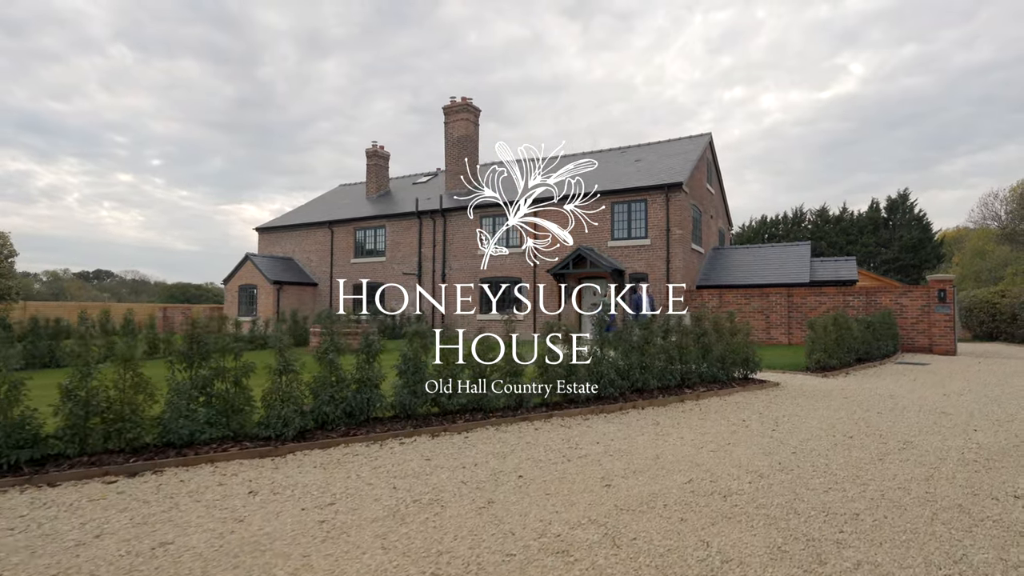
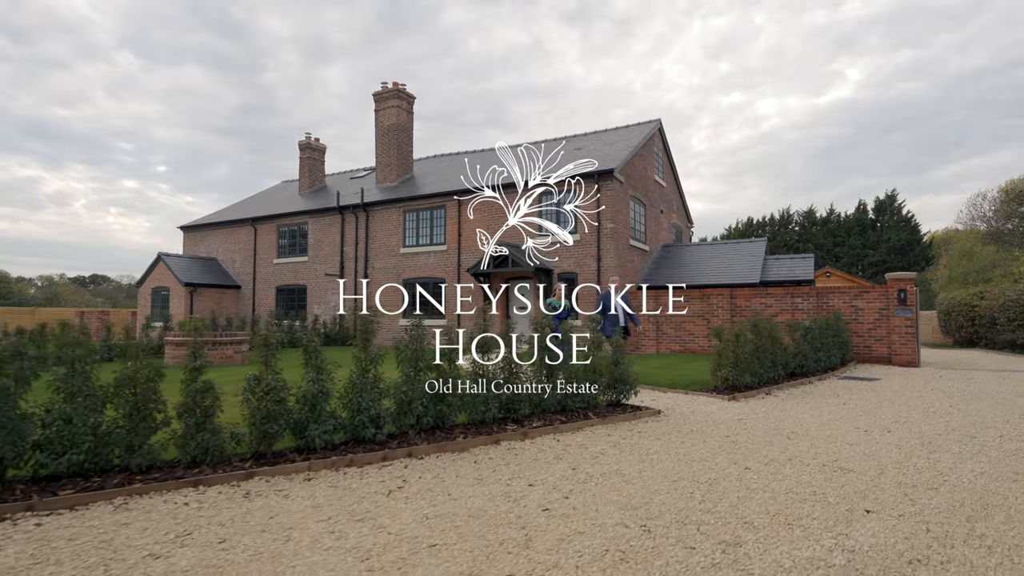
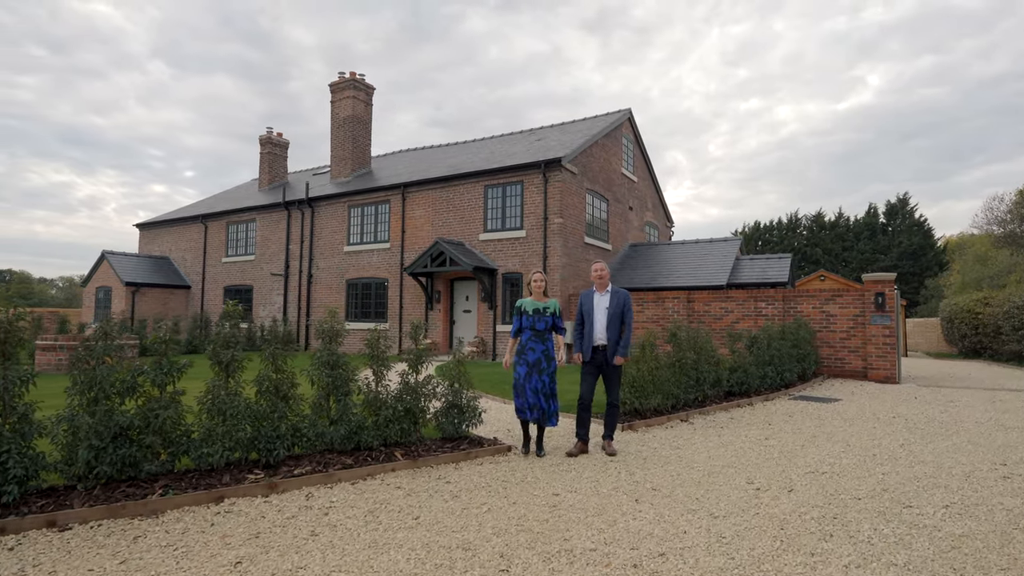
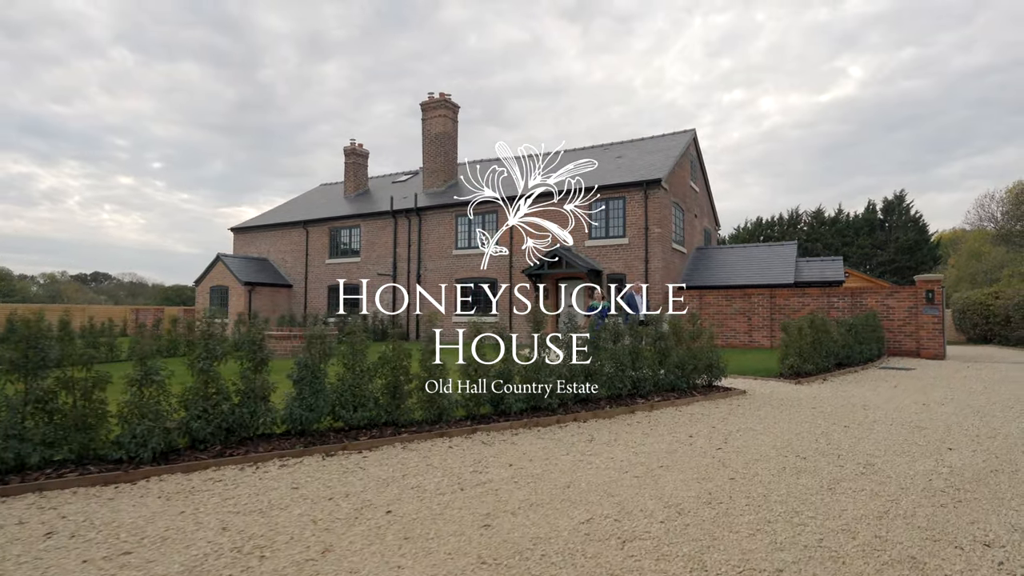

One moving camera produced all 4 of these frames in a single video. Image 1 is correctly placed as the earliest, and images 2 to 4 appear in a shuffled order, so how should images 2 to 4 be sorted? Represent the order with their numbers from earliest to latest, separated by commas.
4, 2, 3
